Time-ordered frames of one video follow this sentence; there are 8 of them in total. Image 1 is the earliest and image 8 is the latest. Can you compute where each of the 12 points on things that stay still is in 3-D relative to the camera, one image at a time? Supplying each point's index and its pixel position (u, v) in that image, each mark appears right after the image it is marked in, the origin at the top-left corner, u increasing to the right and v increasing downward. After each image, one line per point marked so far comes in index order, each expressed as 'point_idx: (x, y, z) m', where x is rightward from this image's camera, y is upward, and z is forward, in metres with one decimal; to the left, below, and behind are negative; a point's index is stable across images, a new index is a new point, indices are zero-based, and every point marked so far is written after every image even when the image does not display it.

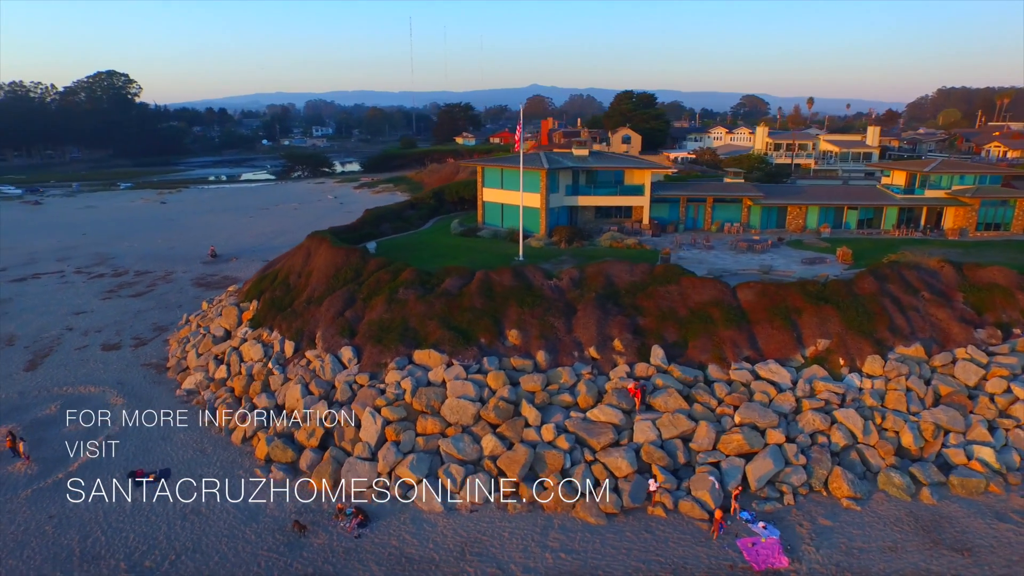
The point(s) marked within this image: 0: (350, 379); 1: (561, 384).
0: (-5.2, -2.9, +20.1) m
1: (+0.5, -3.1, +19.7) m
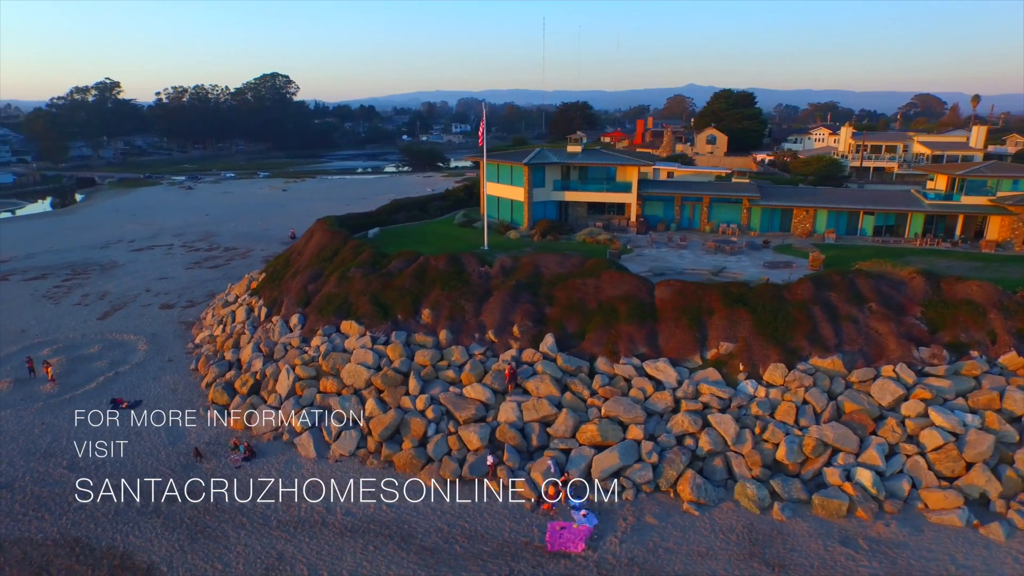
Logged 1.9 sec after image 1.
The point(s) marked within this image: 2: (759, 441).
0: (-8.2, -2.0, +23.1) m
1: (-2.8, -2.5, +21.4) m
2: (+6.8, -4.3, +17.9) m
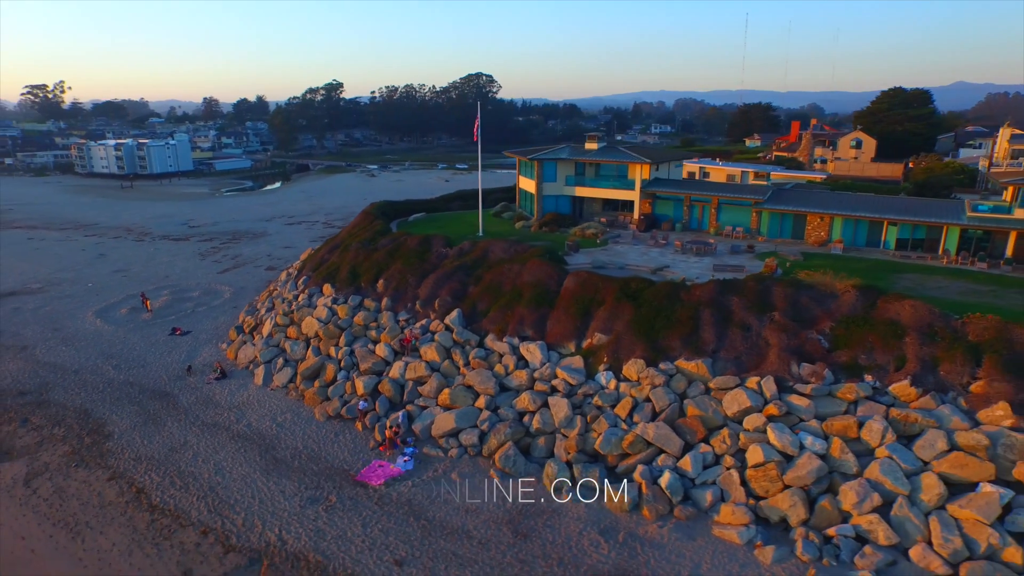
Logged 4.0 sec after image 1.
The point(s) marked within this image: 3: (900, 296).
0: (-10.0, -0.4, +28.5) m
1: (-5.6, -1.4, +25.0) m
2: (+2.1, -4.1, +18.6) m
3: (+12.0, -0.2, +18.9) m
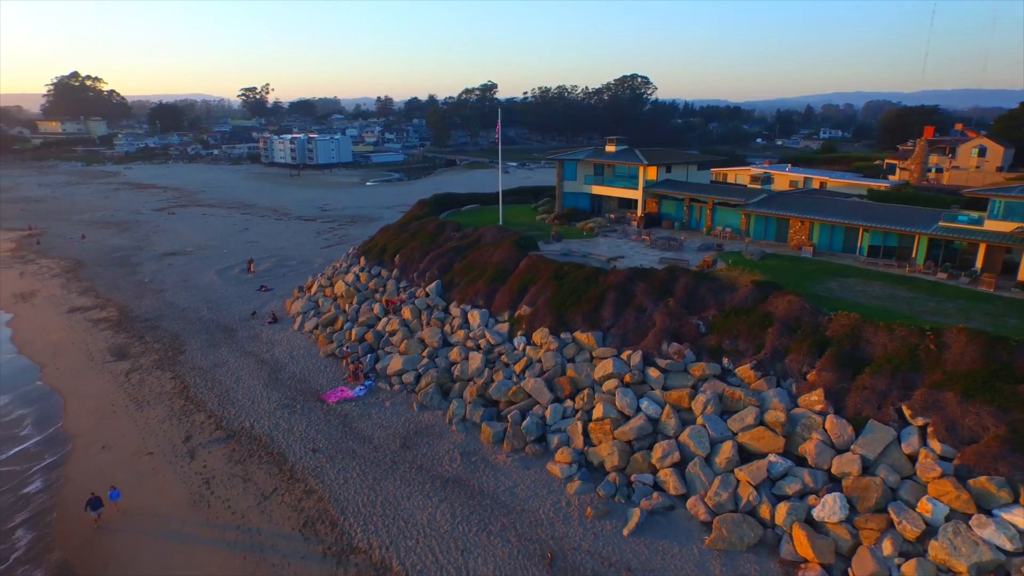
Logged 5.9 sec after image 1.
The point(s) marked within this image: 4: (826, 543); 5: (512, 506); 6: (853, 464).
0: (-9.5, +1.3, +35.3) m
1: (-6.2, -0.1, +30.8) m
2: (-0.8, -3.2, +22.6) m
3: (+9.1, -0.2, +20.3) m
4: (+7.2, -5.8, +14.3) m
5: (0.0, -6.1, +17.7) m
6: (+8.3, -4.3, +15.2) m
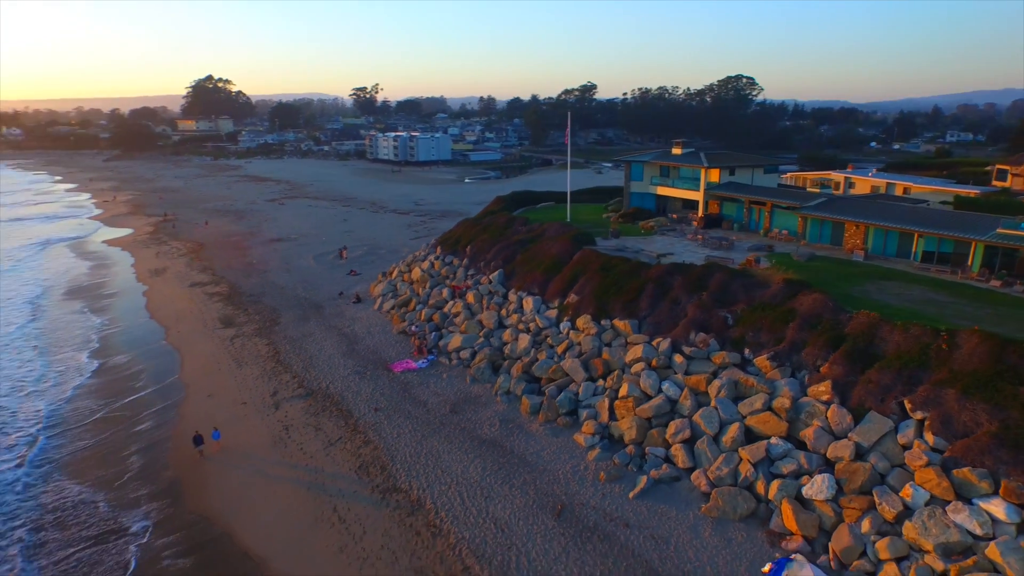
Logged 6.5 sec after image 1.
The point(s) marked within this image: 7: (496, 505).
0: (-5.6, +2.1, +38.7) m
1: (-3.1, +0.6, +33.8) m
2: (+0.9, -2.7, +24.9) m
3: (+10.5, -0.1, +21.1) m
4: (+7.4, -5.7, +15.5) m
5: (+0.8, -5.7, +20.0) m
6: (+8.6, -4.2, +16.2) m
7: (-0.5, -6.4, +18.5) m
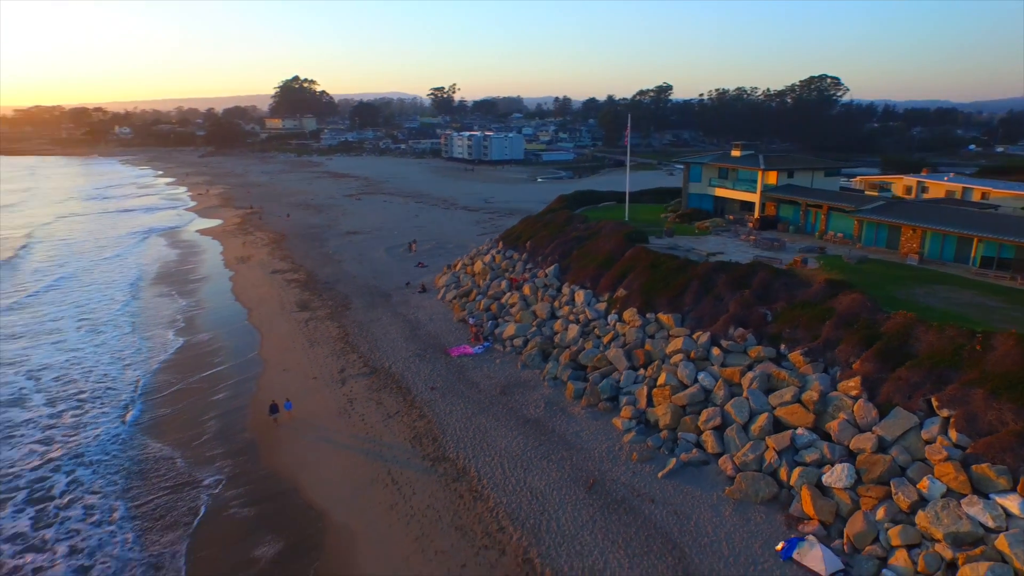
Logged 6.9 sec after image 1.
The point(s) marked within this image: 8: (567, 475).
0: (-1.8, +2.6, +40.8) m
1: (+0.1, +1.1, +35.6) m
2: (+2.9, -2.4, +26.3) m
3: (+12.1, -0.2, +21.4) m
4: (+8.2, -5.6, +16.2) m
5: (+2.1, -5.3, +21.4) m
6: (+9.6, -4.1, +16.8) m
7: (+0.7, -6.0, +20.0) m
8: (+1.7, -5.9, +19.8) m
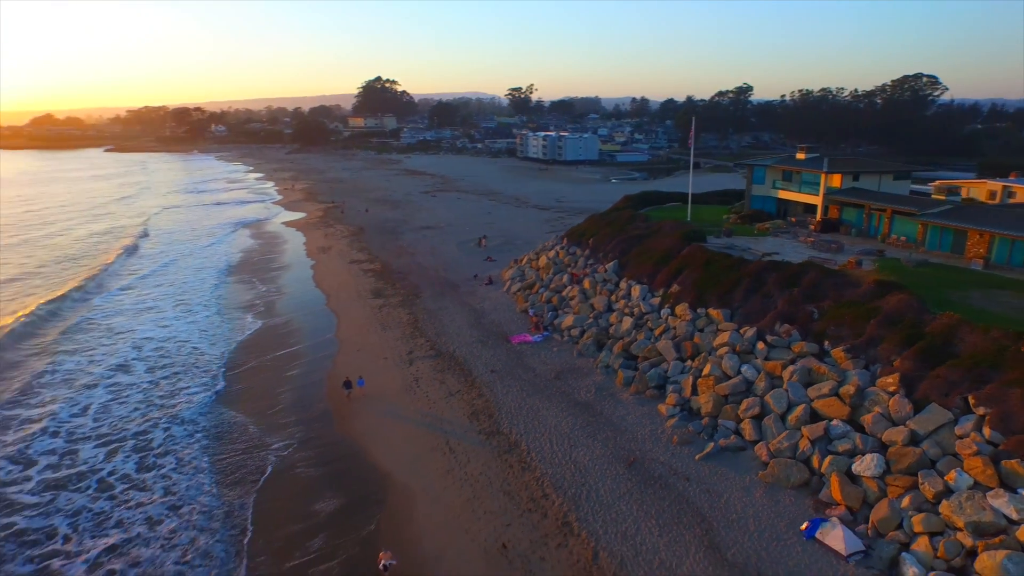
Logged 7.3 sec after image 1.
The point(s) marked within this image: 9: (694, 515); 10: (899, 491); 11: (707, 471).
0: (+2.5, +3.0, +42.5) m
1: (+3.7, +1.4, +37.1) m
2: (+5.3, -2.2, +27.6) m
3: (+14.0, -0.2, +21.7) m
4: (+9.3, -5.5, +16.9) m
5: (+3.9, -5.0, +22.8) m
6: (+10.8, -4.1, +17.4) m
7: (+2.3, -5.6, +21.6) m
8: (+3.3, -5.6, +21.3) m
9: (+5.2, -6.5, +17.9) m
10: (+10.2, -5.3, +16.4) m
11: (+6.1, -5.7, +19.6) m
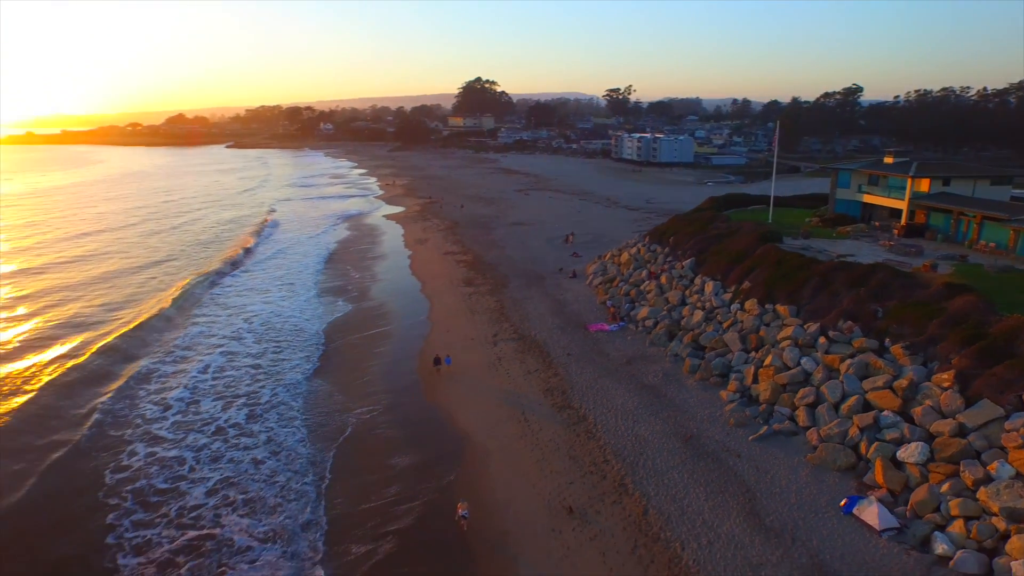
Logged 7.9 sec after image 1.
0: (+8.3, +3.4, +44.1) m
1: (+8.7, +1.7, +38.7) m
2: (+8.8, -1.9, +29.0) m
3: (+16.6, -0.3, +21.9) m
4: (+11.1, -5.4, +17.9) m
5: (+6.6, -4.7, +24.5) m
6: (+12.7, -4.0, +18.1) m
7: (+4.8, -5.2, +23.5) m
8: (+5.7, -5.2, +23.1) m
9: (+7.1, -6.2, +19.4) m
10: (+11.8, -5.3, +17.3) m
11: (+8.2, -5.5, +21.0) m
